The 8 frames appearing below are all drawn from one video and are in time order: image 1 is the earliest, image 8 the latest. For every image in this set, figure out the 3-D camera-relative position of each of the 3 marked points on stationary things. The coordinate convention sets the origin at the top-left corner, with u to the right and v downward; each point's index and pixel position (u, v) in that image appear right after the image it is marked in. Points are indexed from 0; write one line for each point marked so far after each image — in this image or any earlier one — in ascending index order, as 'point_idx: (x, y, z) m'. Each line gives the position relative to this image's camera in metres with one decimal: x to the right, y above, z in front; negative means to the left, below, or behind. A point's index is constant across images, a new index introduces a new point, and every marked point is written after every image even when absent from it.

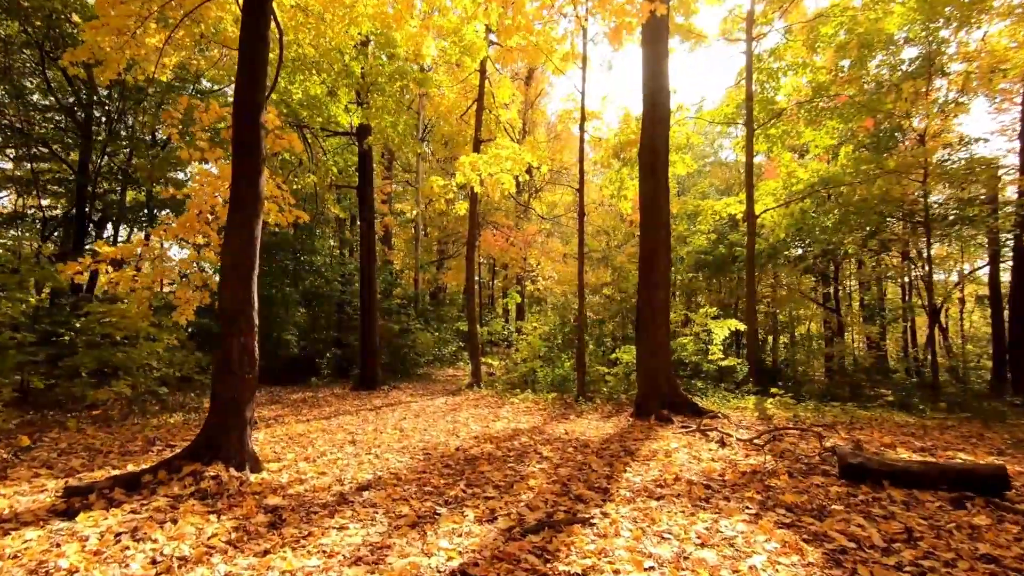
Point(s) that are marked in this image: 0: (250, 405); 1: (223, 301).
0: (-2.4, -1.1, +4.3) m
1: (-2.6, -0.1, +4.2) m
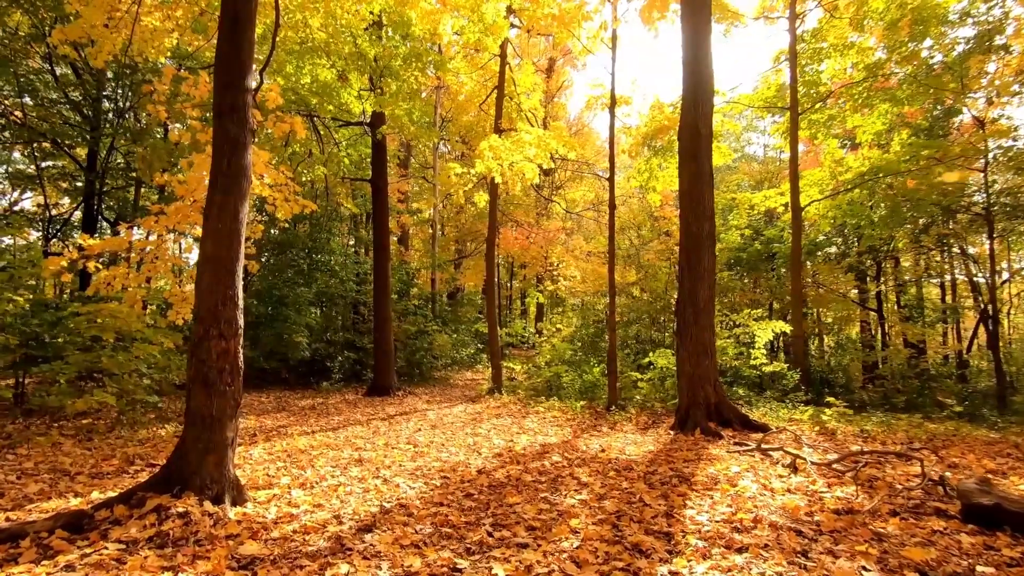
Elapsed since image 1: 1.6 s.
0: (-2.1, -1.0, +3.6) m
1: (-2.3, -0.1, +3.5) m
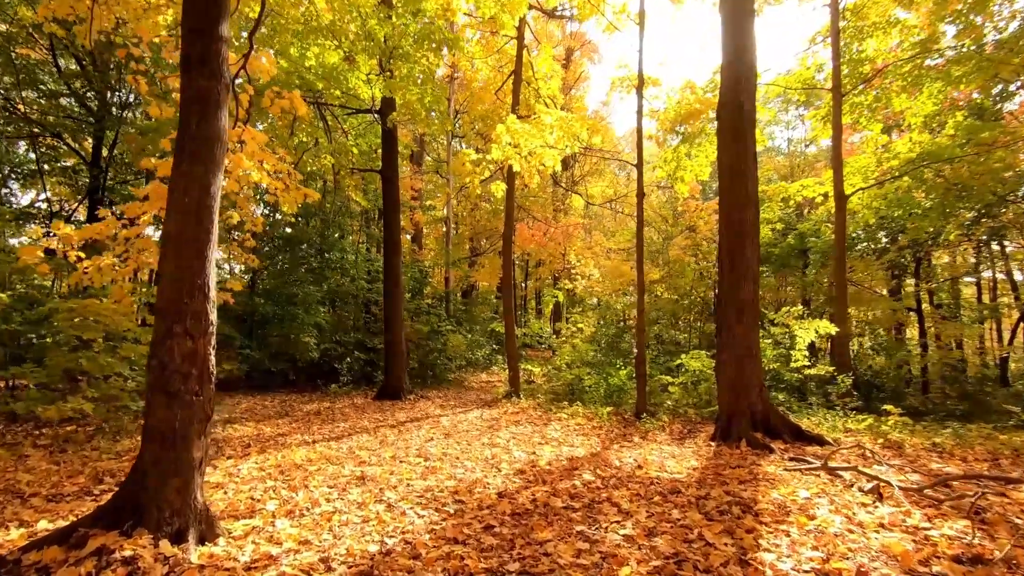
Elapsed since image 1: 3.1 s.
0: (-1.9, -1.0, +3.0) m
1: (-2.1, 0.0, +2.9) m
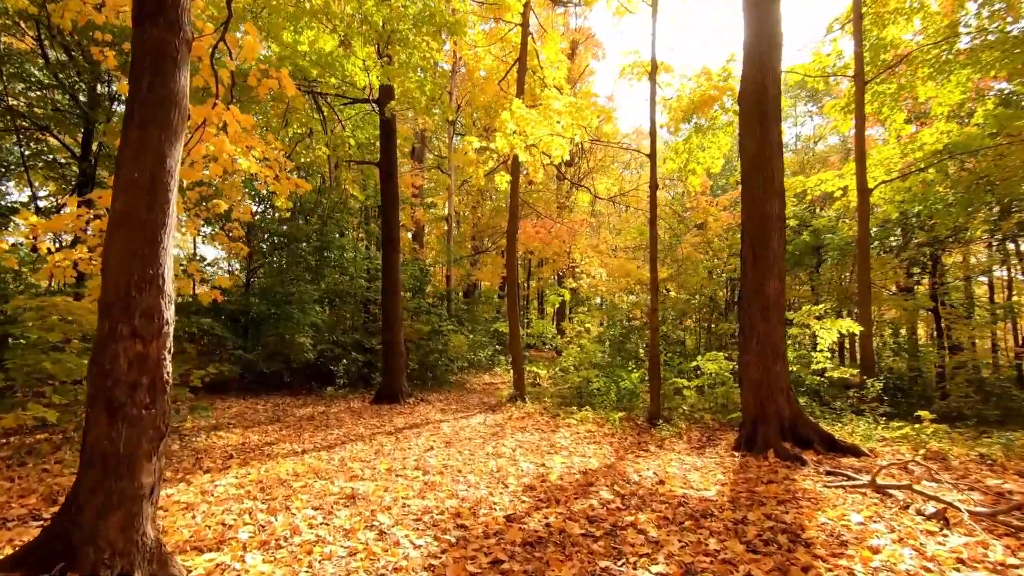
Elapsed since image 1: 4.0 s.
0: (-1.9, -0.9, +2.5) m
1: (-2.1, 0.0, +2.4) m
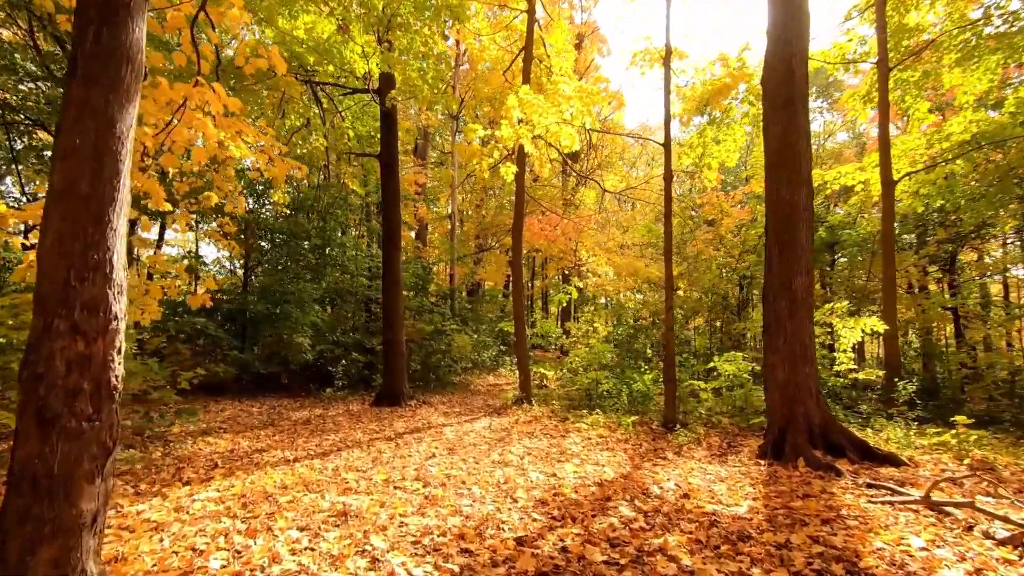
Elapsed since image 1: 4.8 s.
0: (-1.8, -0.9, +2.1) m
1: (-2.0, +0.1, +2.0) m
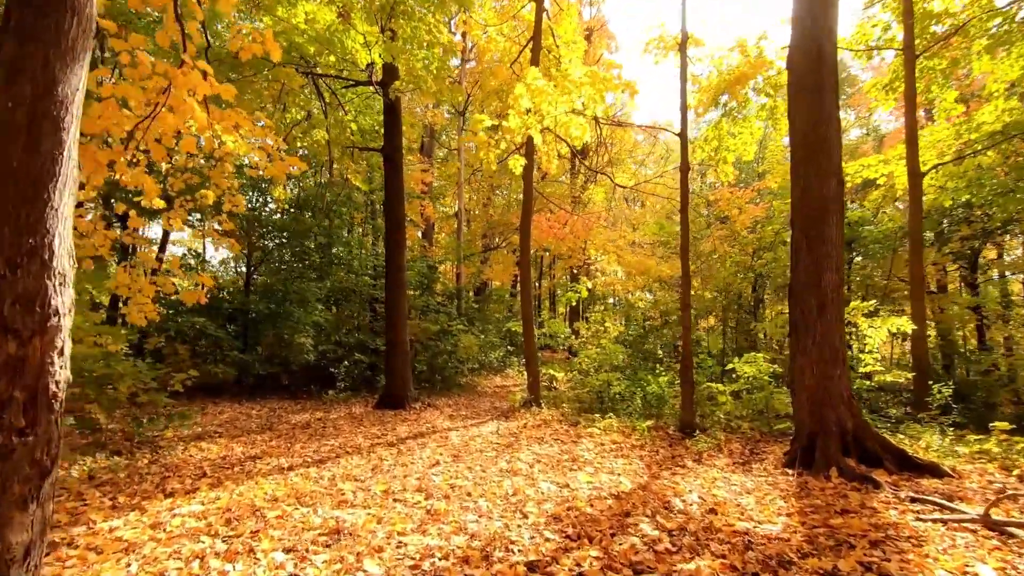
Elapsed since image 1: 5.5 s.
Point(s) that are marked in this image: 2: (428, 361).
0: (-1.7, -0.8, +1.8) m
1: (-2.0, +0.1, +1.7) m
2: (-2.1, -1.8, +11.7) m
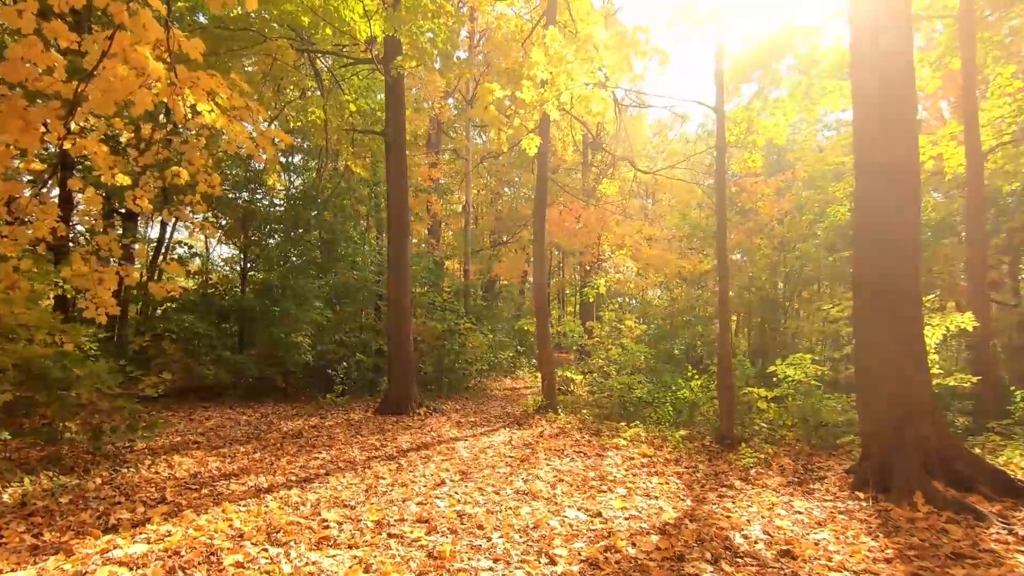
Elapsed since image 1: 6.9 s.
0: (-1.6, -0.7, +1.0) m
1: (-1.8, +0.2, +1.0) m
2: (-1.8, -1.7, +10.9) m
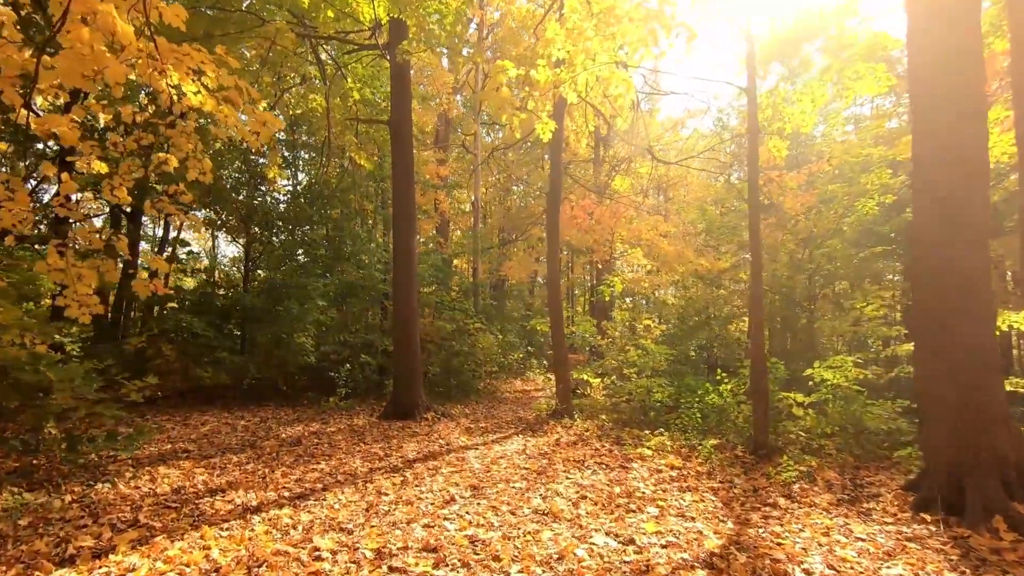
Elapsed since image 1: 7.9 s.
0: (-1.5, -0.7, +0.6) m
1: (-1.8, +0.3, +0.5) m
2: (-1.5, -1.7, +10.5) m
